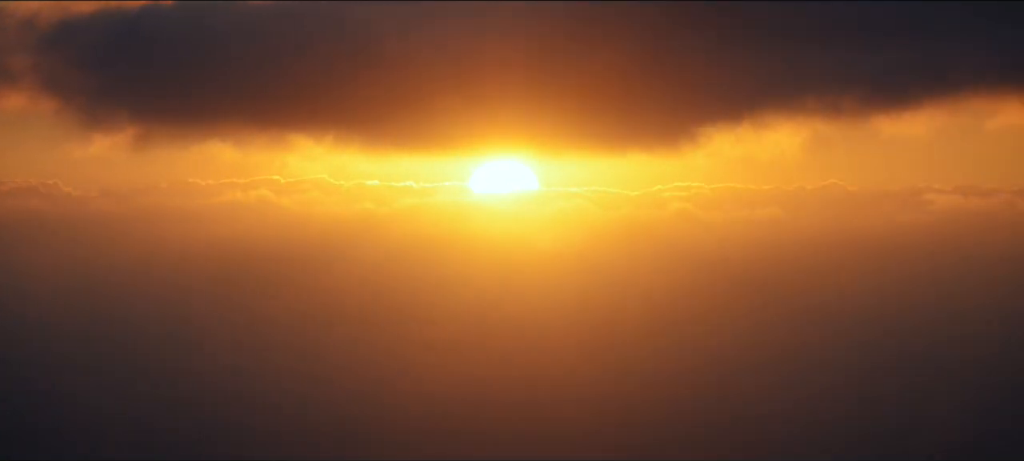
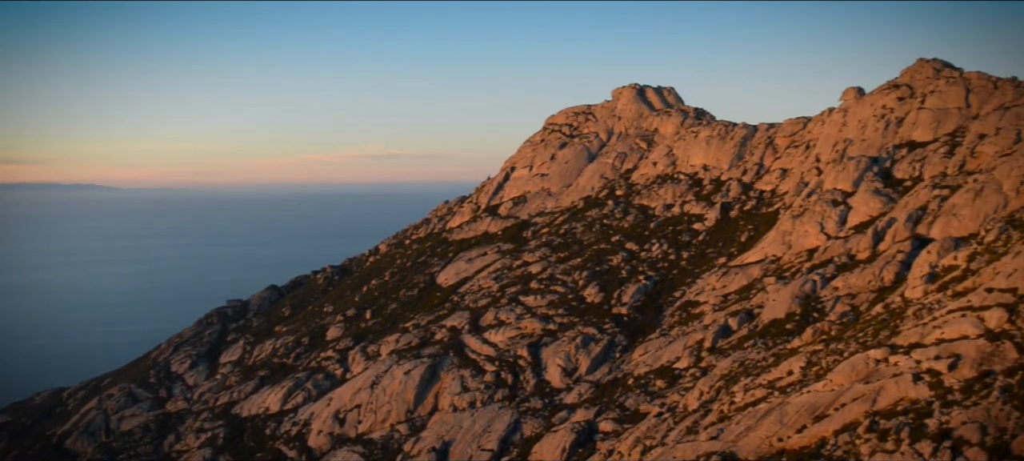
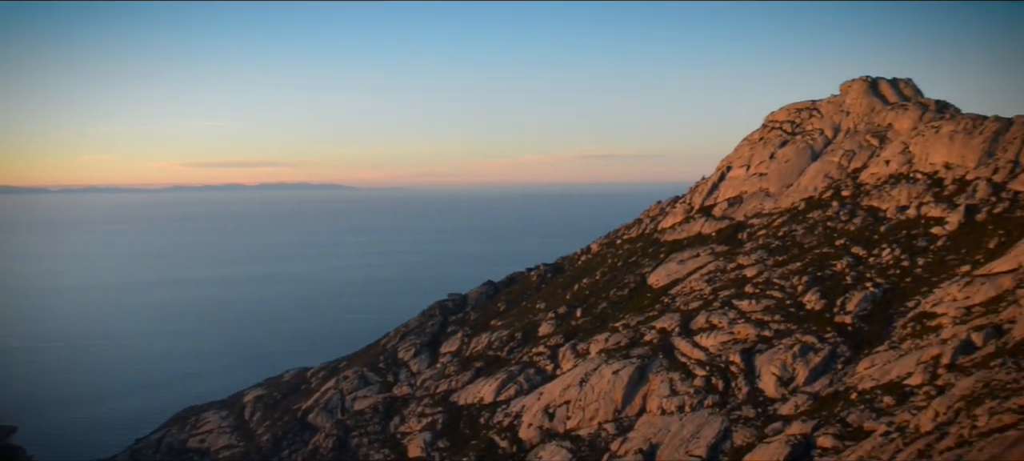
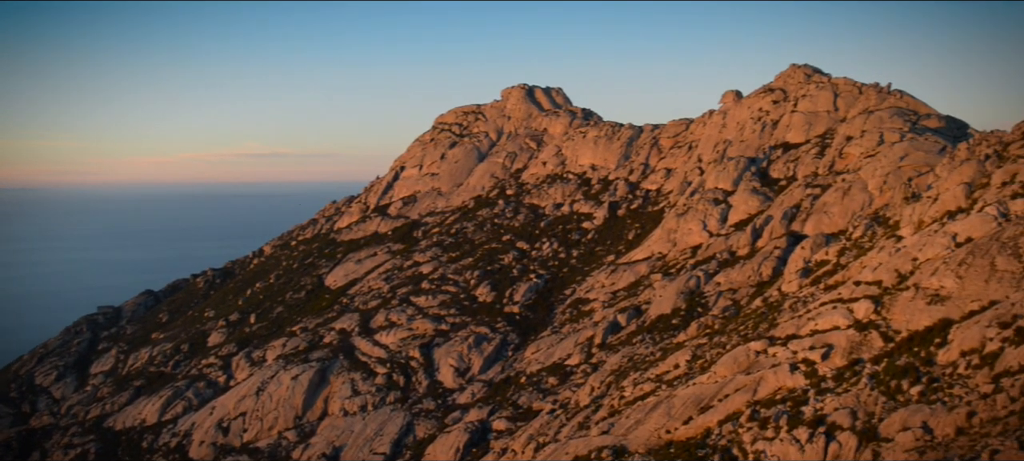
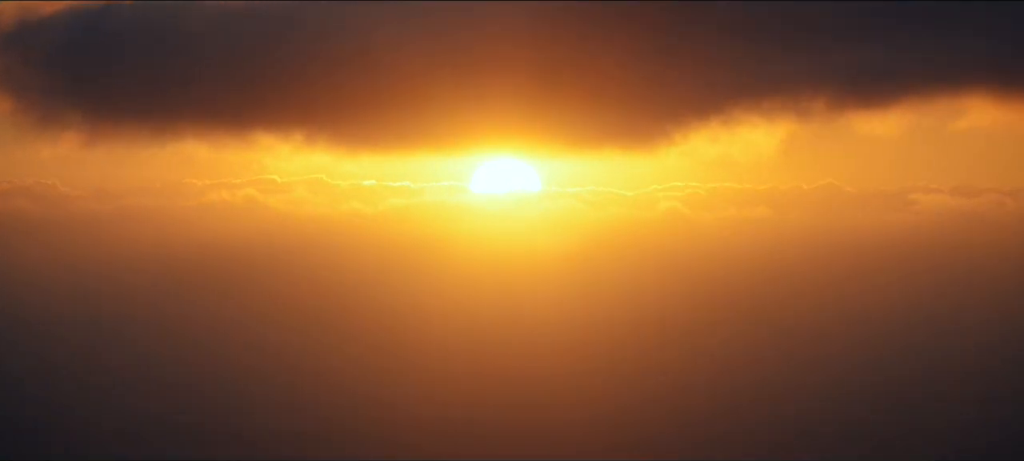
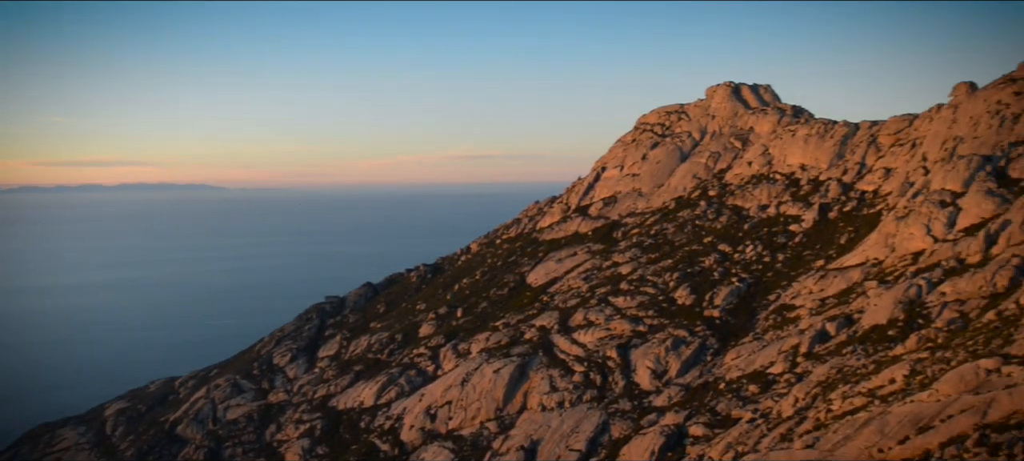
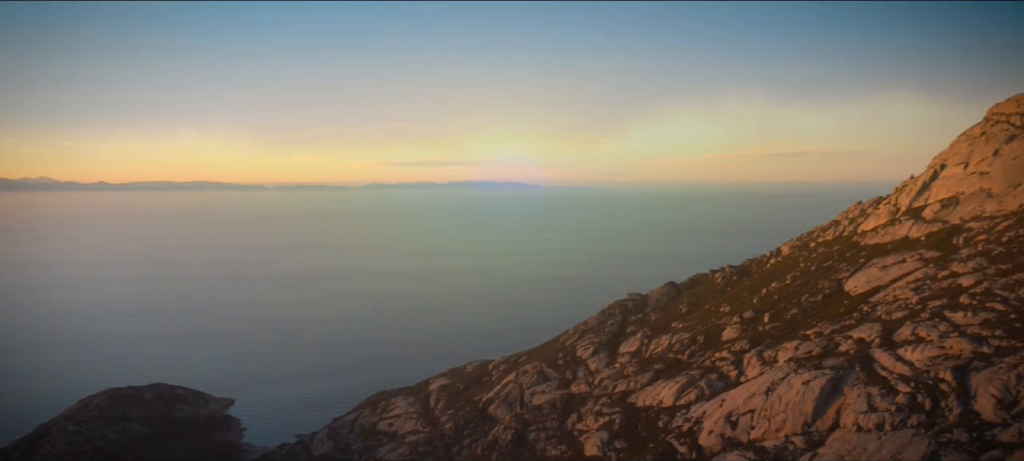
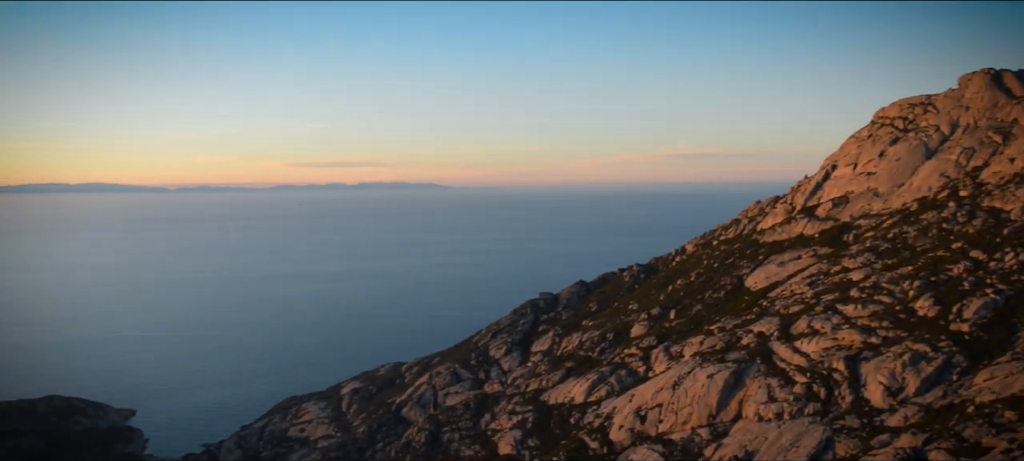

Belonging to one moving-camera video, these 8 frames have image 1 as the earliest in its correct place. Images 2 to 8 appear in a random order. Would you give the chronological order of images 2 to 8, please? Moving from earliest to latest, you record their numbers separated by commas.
5, 7, 8, 3, 6, 2, 4
